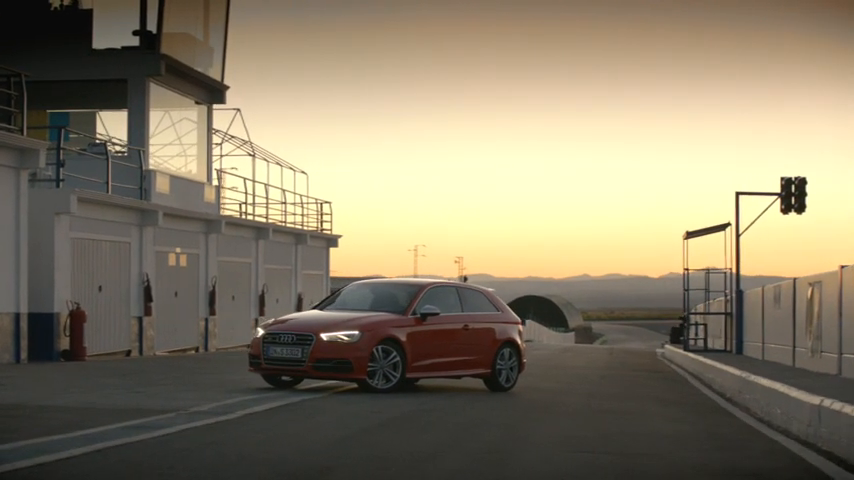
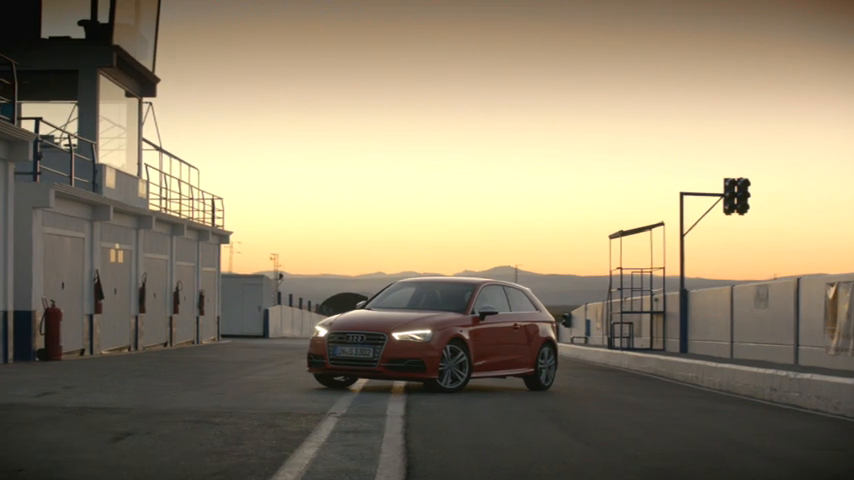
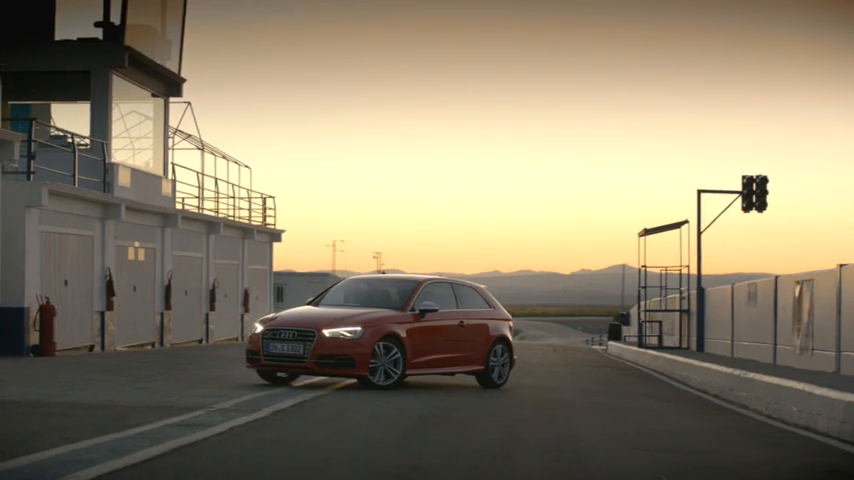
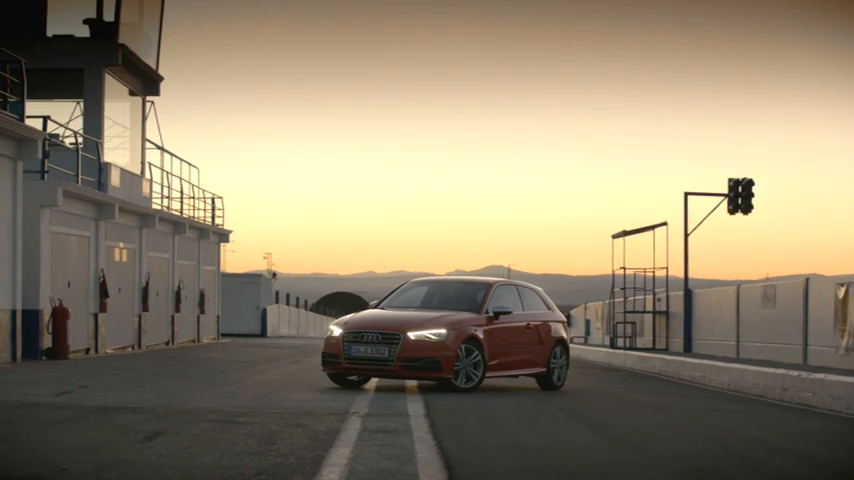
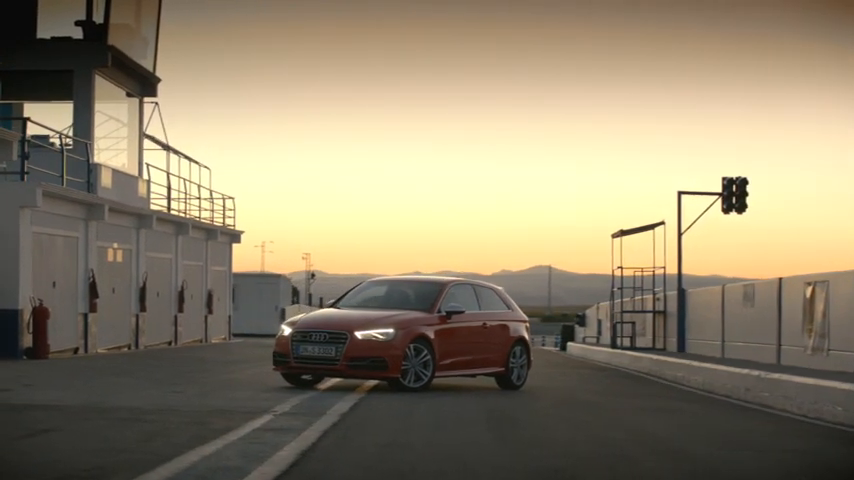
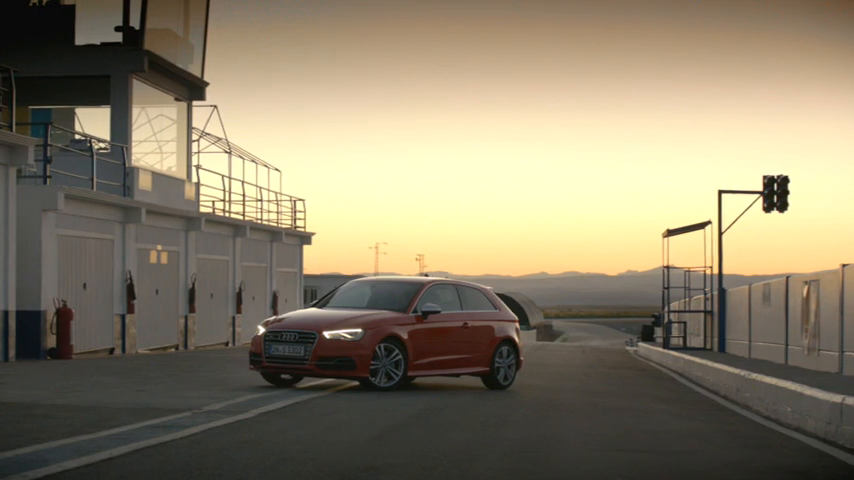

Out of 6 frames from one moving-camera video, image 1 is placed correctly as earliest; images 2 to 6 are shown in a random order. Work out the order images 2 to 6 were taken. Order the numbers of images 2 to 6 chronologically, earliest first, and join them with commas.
6, 3, 5, 2, 4
